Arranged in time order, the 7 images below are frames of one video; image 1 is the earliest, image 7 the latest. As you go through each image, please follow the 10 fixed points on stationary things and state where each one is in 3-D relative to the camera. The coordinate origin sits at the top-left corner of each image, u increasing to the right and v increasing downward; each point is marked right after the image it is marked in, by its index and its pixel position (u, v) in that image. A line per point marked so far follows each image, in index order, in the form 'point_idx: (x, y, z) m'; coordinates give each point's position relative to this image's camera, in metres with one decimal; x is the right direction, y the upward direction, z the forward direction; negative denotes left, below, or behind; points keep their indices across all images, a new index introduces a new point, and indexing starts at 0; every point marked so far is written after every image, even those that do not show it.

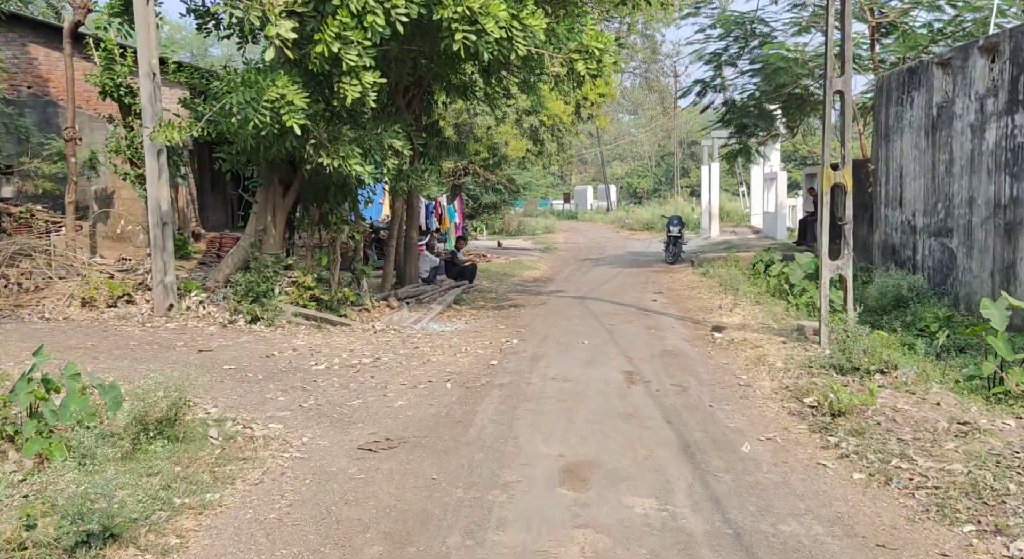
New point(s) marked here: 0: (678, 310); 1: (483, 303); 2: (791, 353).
0: (+2.3, -0.4, +13.4) m
1: (-0.5, -0.4, +16.4) m
2: (+2.6, -0.7, +9.2) m
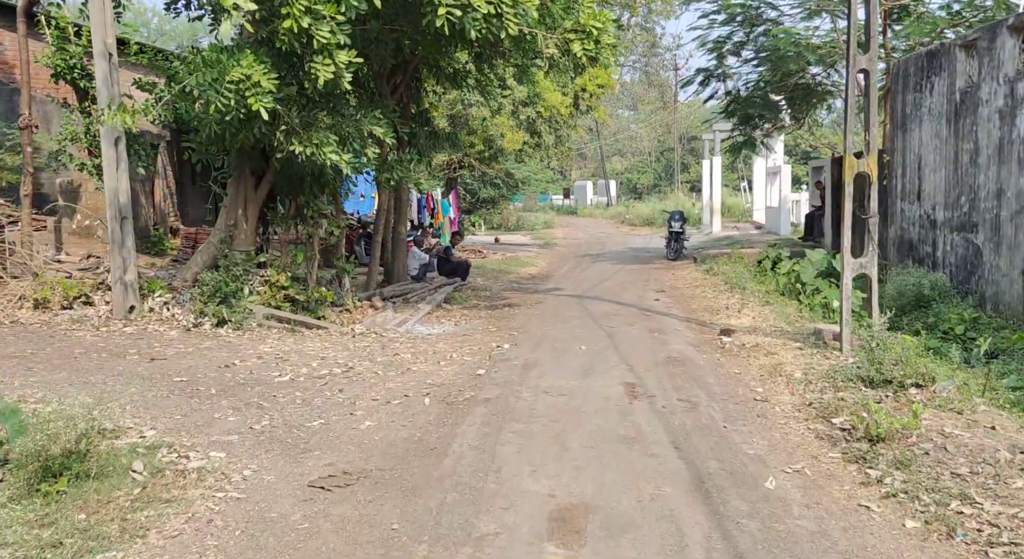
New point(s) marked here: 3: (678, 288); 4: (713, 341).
0: (+2.1, -0.4, +12.4) m
1: (-0.6, -0.4, +15.5) m
2: (+2.5, -0.7, +8.2) m
3: (+2.7, -0.1, +16.0) m
4: (+2.0, -0.6, +9.9) m
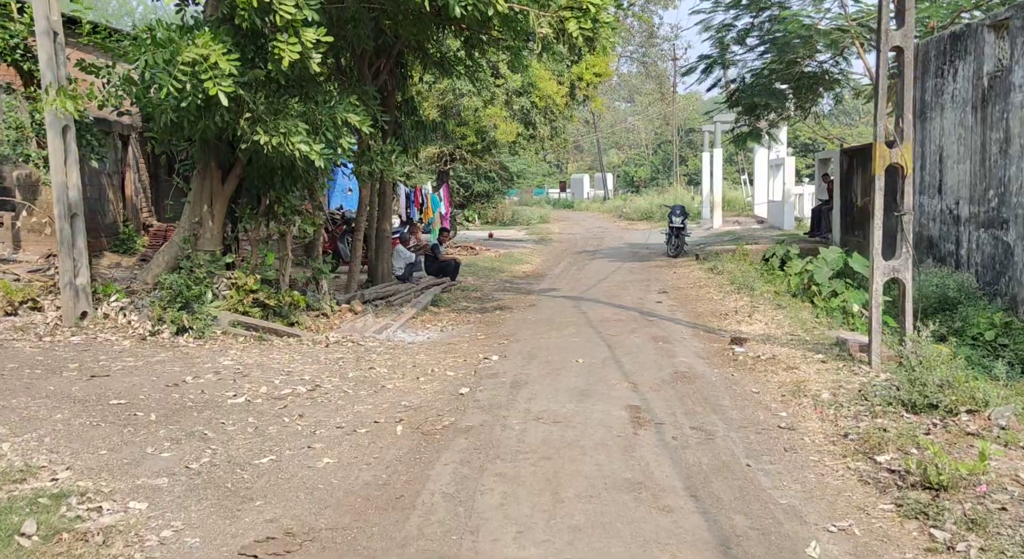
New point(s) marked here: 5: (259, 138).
0: (+2.0, -0.4, +11.5) m
1: (-0.7, -0.4, +14.5) m
2: (+2.4, -0.7, +7.3) m
3: (+2.6, -0.1, +15.0) m
4: (+1.9, -0.7, +8.9) m
5: (-2.4, +1.3, +9.3) m
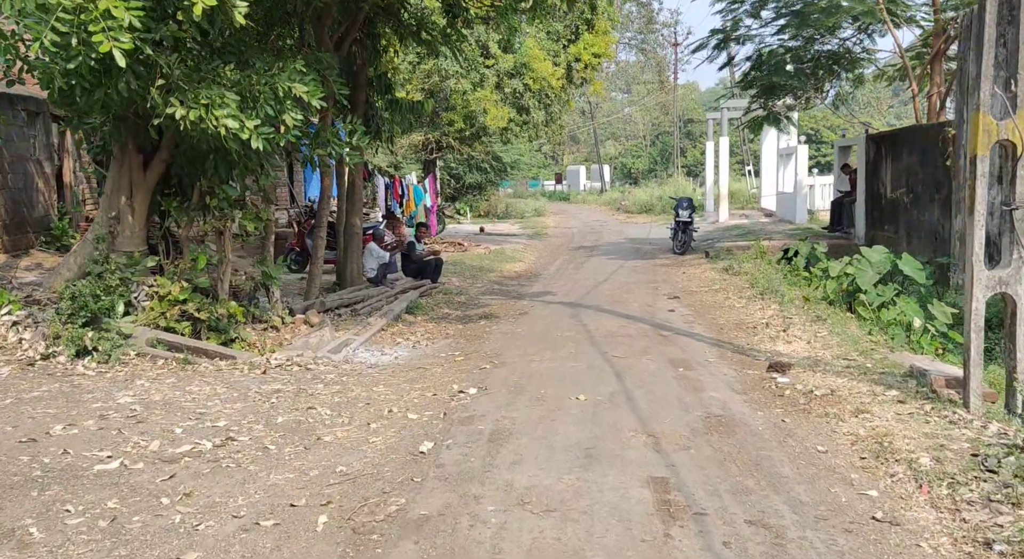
0: (+1.9, -0.5, +9.6) m
1: (-0.9, -0.4, +12.6) m
2: (+2.3, -0.8, +5.4) m
3: (+2.4, -0.2, +13.1) m
4: (+1.8, -0.7, +7.0) m
5: (-2.5, +1.3, +7.3) m
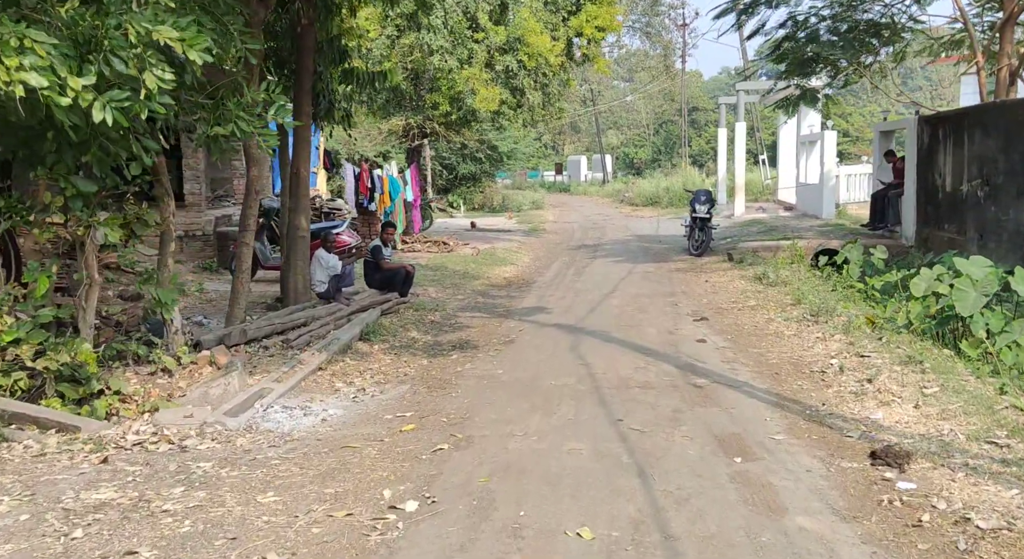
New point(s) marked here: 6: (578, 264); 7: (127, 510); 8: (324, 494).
0: (+1.7, -0.7, +6.9) m
1: (-1.0, -0.6, +9.9) m
2: (+2.1, -1.0, +2.8) m
3: (+2.3, -0.3, +10.5) m
4: (+1.6, -0.9, +4.4) m
5: (-2.7, +1.0, +4.7) m
6: (+1.1, +0.3, +17.2) m
7: (-1.7, -1.0, +4.2) m
8: (-0.9, -1.0, +4.6) m
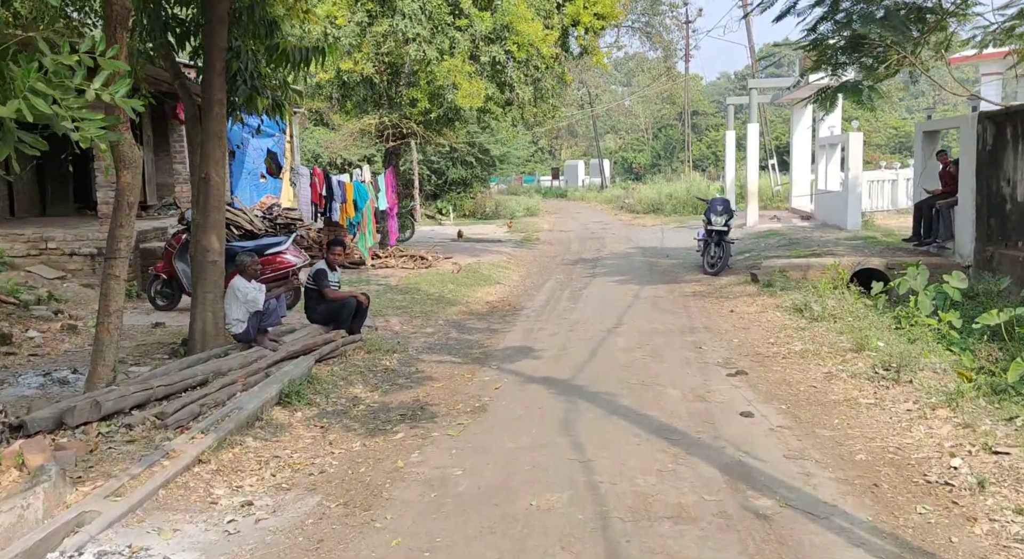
0: (+1.6, -1.0, +4.4) m
1: (-1.2, -0.9, +7.5) m
2: (+1.9, -1.3, +0.3) m
3: (+2.1, -0.6, +8.0) m
4: (+1.5, -1.2, +1.9) m
5: (-2.9, +0.8, +2.2) m
6: (+0.9, -0.1, +14.8) m
7: (-1.9, -1.3, +1.7) m
8: (-1.1, -1.3, +2.1) m
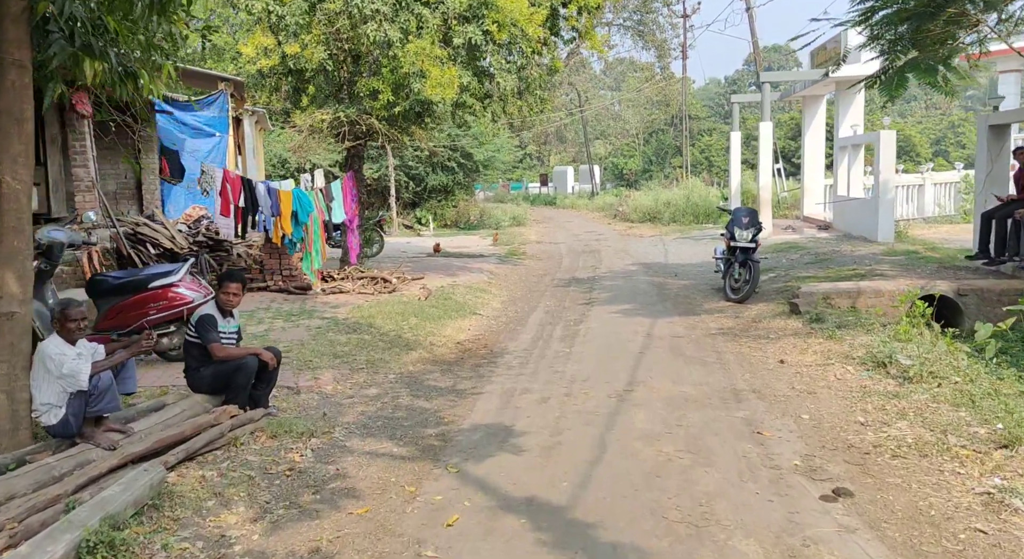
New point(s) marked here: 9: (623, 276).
0: (+1.4, -1.3, +1.6) m
1: (-1.4, -1.2, +4.5) m
2: (+1.9, -1.6, -2.6) m
3: (+1.9, -1.0, +5.2) m
4: (+1.3, -1.5, -1.0) m
5: (-3.0, +0.5, -0.7) m
6: (+0.7, -0.4, +11.9) m
7: (-2.0, -1.6, -1.2) m
8: (-1.2, -1.6, -0.8) m
9: (+1.8, 0.0, +15.4) m
